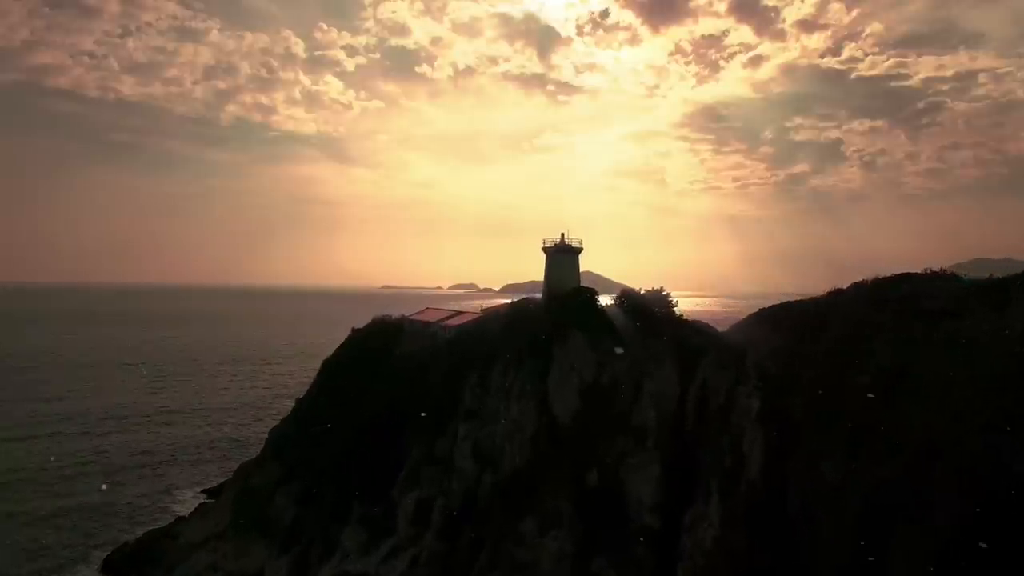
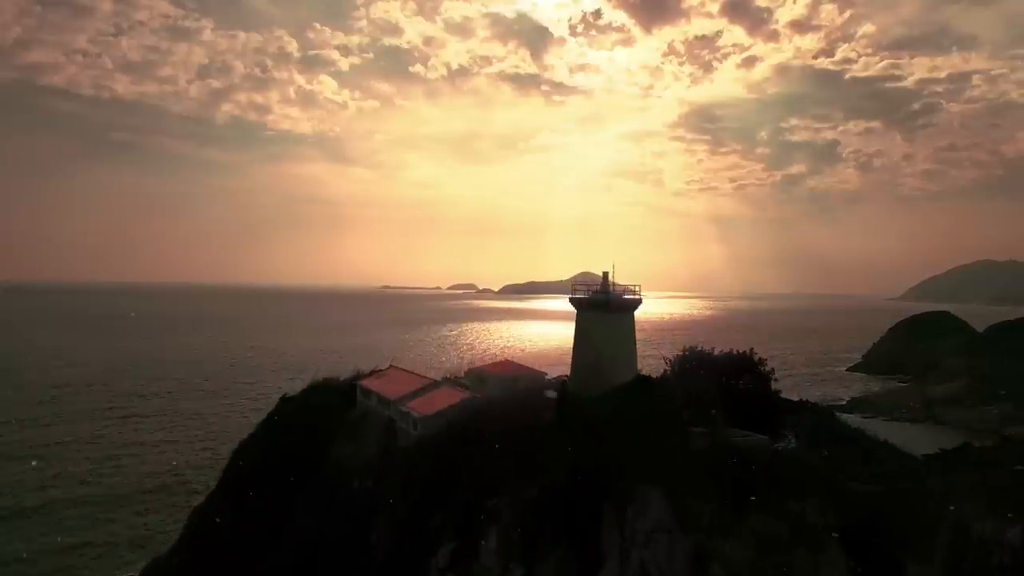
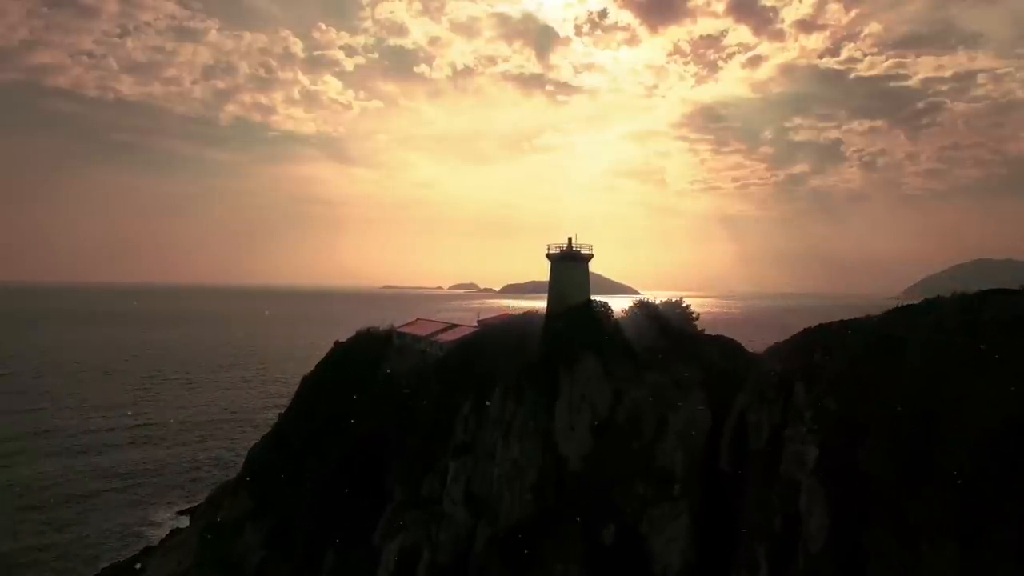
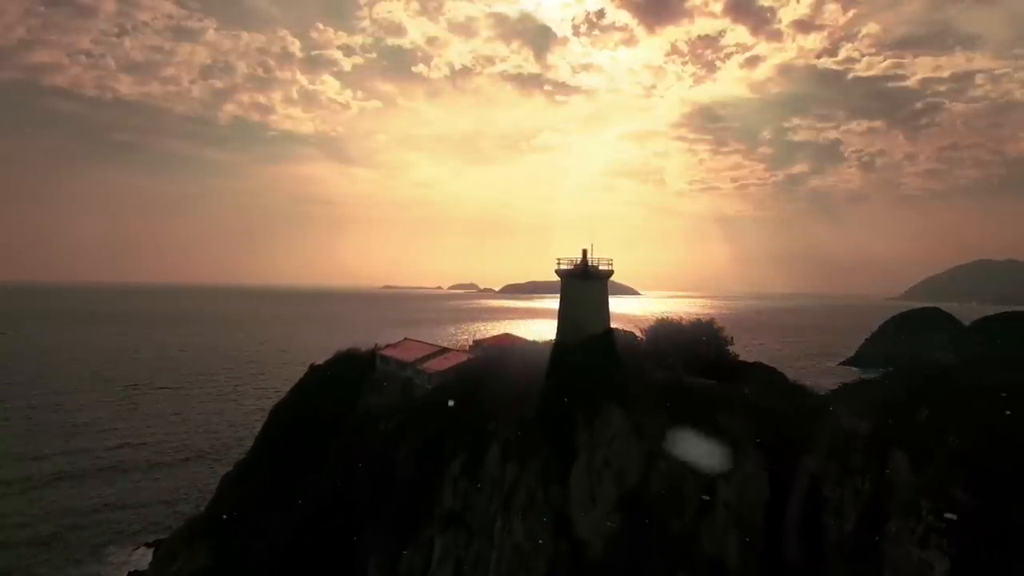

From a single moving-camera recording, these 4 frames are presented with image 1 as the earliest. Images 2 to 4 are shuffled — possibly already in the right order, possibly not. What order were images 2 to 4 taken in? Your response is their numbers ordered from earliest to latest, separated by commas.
3, 4, 2
